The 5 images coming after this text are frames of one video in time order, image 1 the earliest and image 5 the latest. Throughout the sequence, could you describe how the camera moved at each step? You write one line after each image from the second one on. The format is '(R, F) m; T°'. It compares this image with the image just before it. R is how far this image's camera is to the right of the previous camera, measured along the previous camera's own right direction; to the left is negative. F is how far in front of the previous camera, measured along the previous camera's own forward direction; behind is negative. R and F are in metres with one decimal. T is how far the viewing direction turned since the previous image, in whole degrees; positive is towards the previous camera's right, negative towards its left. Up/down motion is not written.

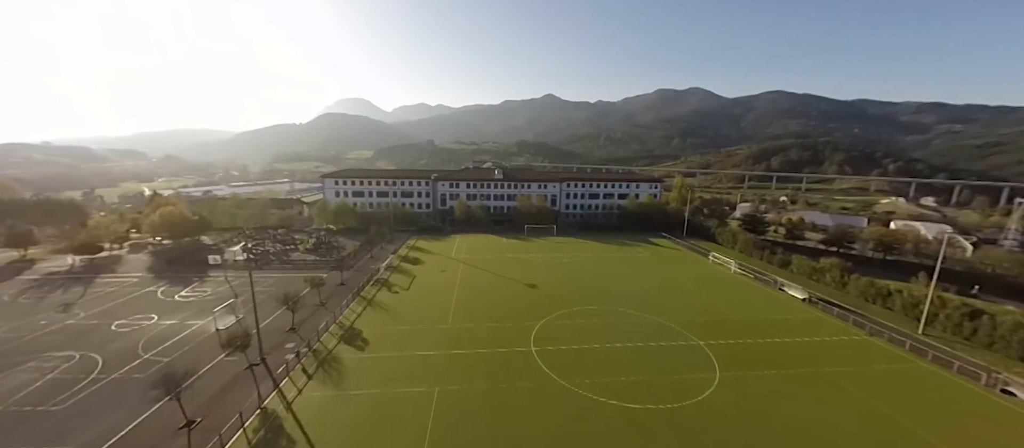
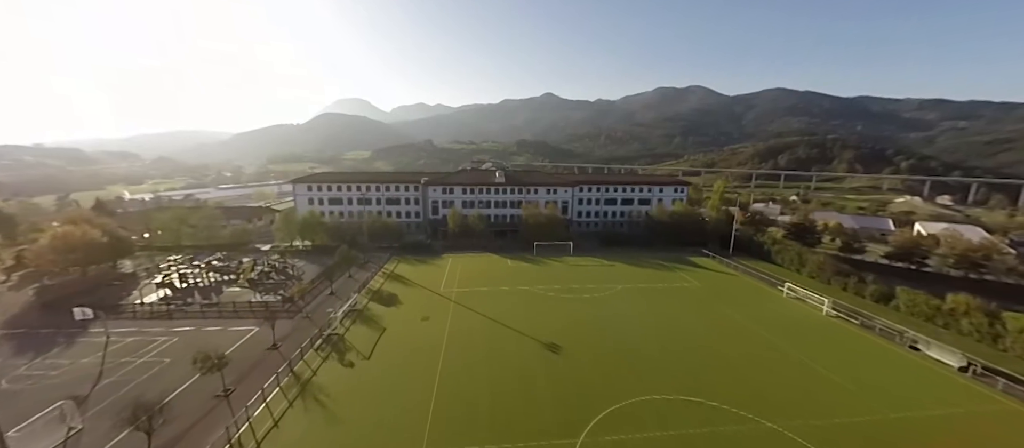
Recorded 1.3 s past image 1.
(-0.9, +11.3) m; 0°
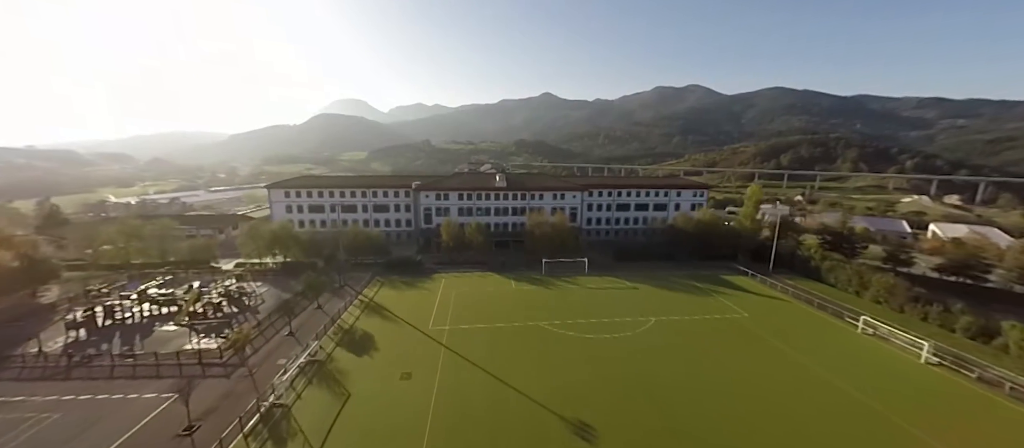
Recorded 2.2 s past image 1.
(-0.6, +6.9) m; 0°
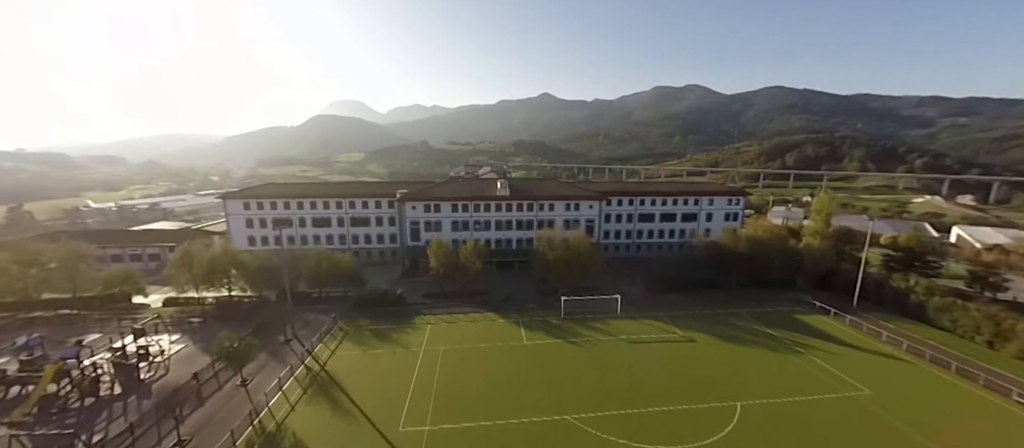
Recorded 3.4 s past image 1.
(-0.8, +9.5) m; 0°
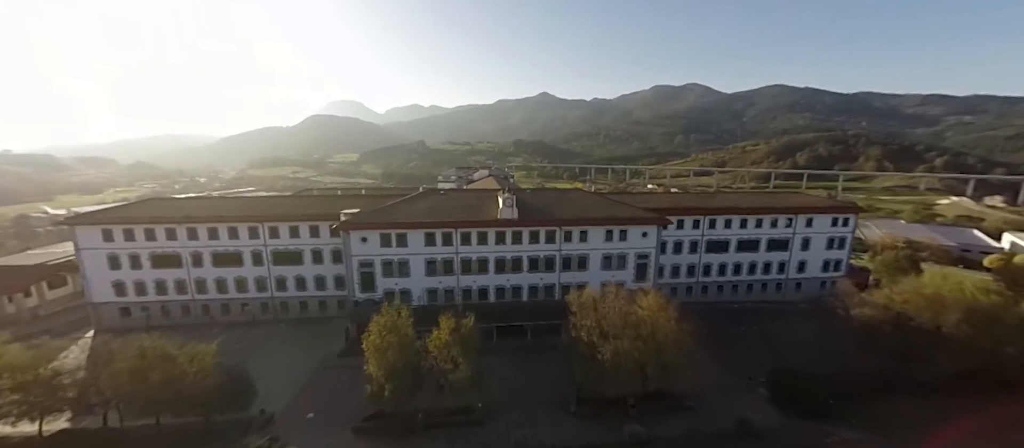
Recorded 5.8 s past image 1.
(-1.0, +17.2) m; 0°
